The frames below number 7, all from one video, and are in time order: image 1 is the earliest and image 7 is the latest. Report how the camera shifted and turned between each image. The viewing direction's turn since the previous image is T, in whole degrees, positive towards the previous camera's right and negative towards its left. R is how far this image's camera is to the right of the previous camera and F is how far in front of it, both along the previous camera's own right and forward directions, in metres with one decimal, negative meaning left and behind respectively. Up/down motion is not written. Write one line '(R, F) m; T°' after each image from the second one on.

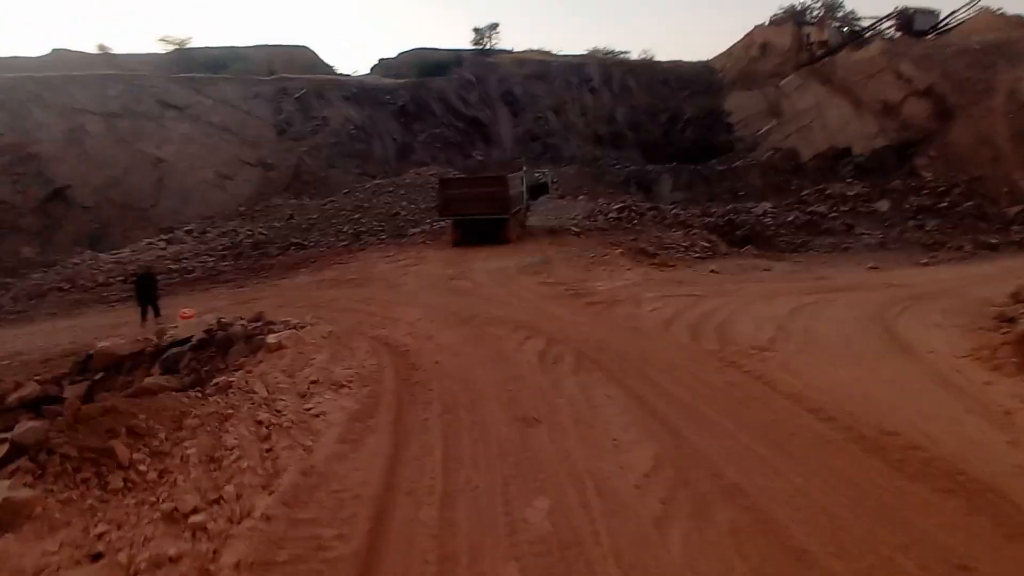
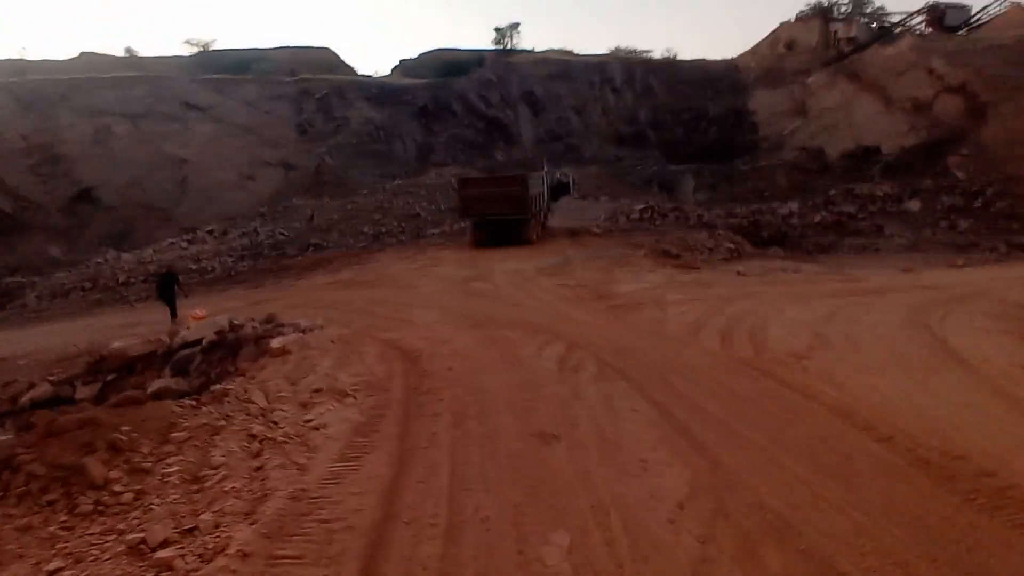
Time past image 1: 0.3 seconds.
(0.0, +0.4) m; -2°
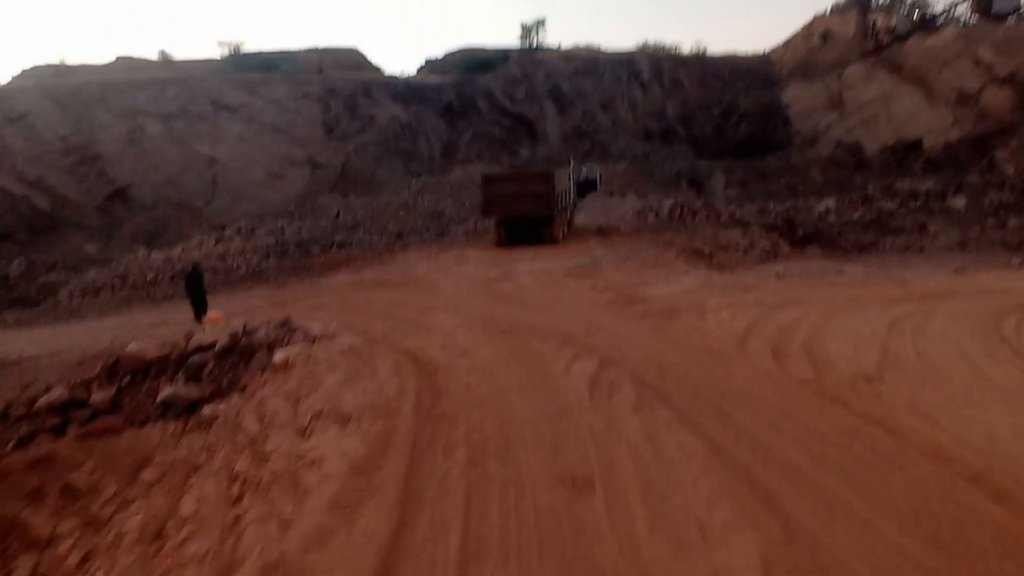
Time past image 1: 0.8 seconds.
(0.0, +0.6) m; -3°
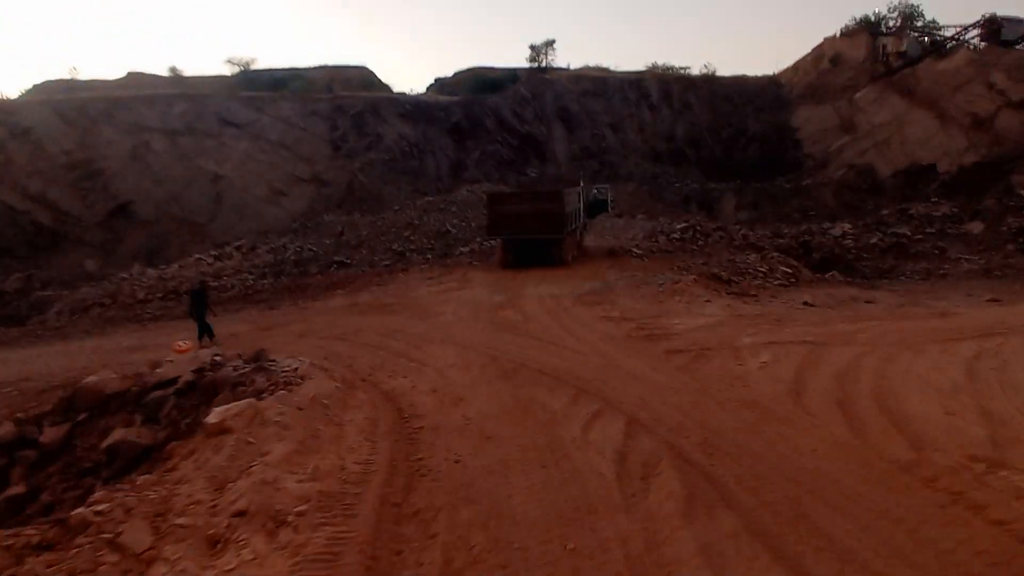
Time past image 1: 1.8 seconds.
(0.0, +1.1) m; -1°
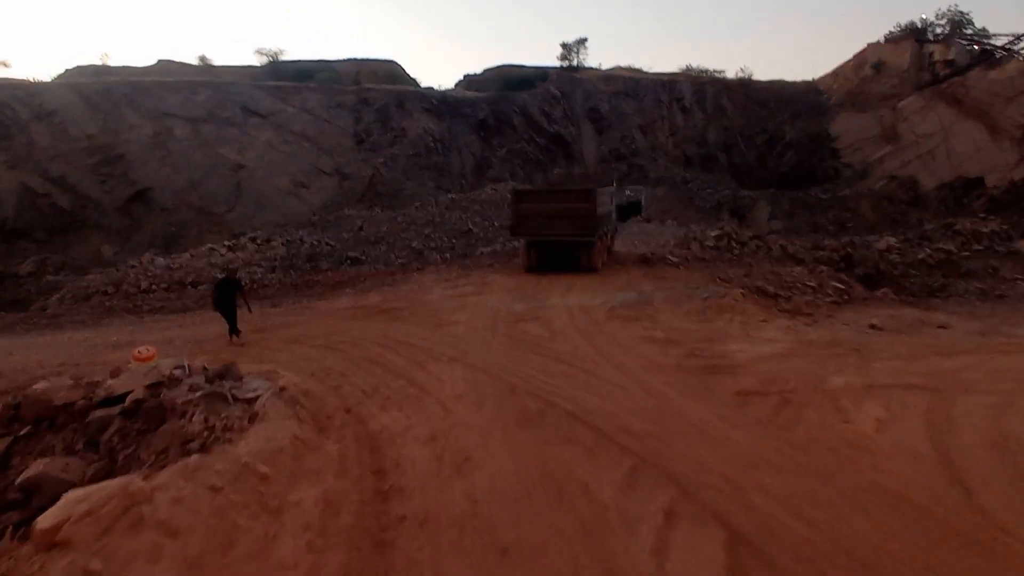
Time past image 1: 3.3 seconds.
(-0.1, +1.5) m; -2°
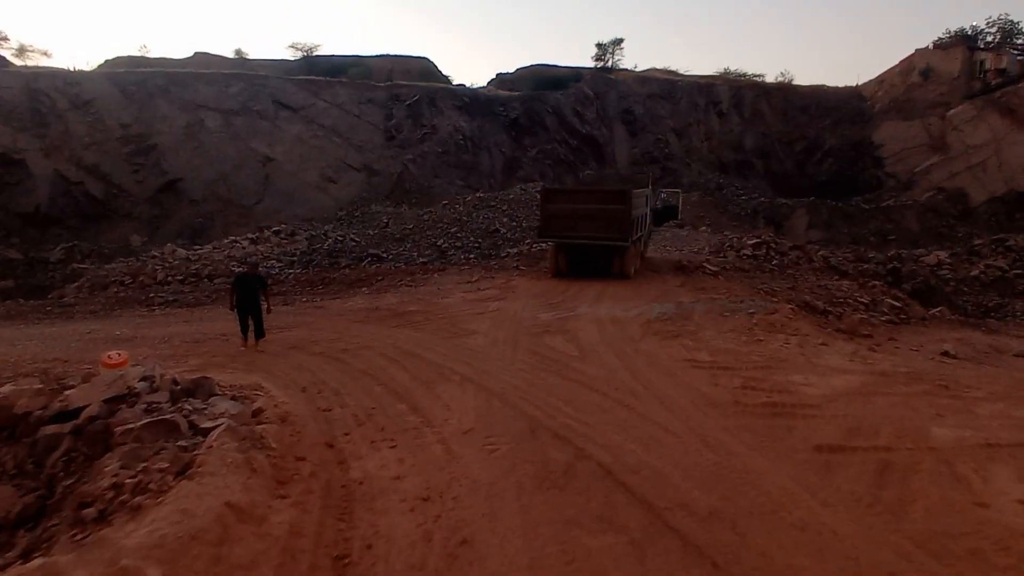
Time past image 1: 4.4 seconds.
(0.0, +1.1) m; -3°
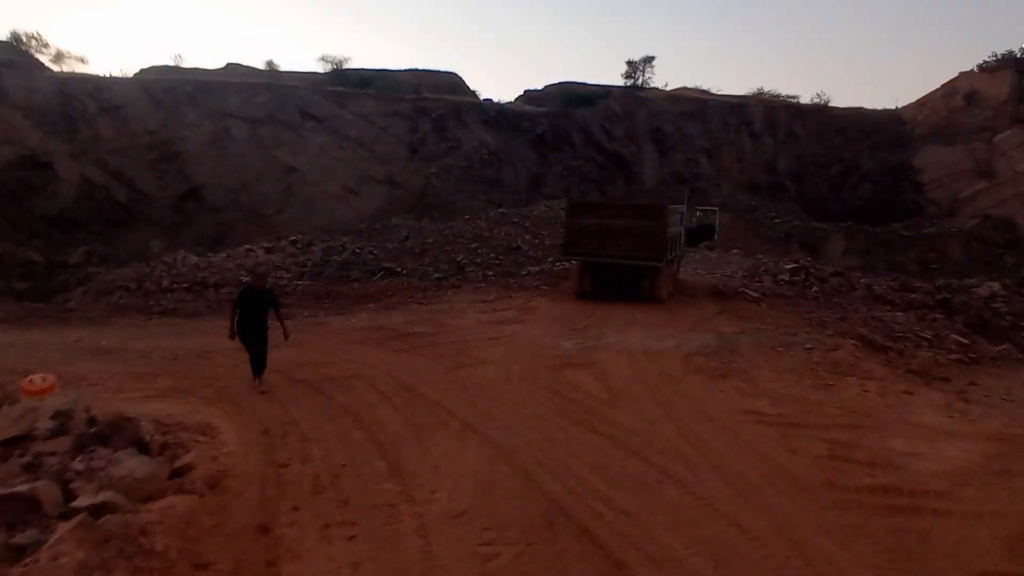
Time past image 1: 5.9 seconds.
(0.0, +1.3) m; -2°
